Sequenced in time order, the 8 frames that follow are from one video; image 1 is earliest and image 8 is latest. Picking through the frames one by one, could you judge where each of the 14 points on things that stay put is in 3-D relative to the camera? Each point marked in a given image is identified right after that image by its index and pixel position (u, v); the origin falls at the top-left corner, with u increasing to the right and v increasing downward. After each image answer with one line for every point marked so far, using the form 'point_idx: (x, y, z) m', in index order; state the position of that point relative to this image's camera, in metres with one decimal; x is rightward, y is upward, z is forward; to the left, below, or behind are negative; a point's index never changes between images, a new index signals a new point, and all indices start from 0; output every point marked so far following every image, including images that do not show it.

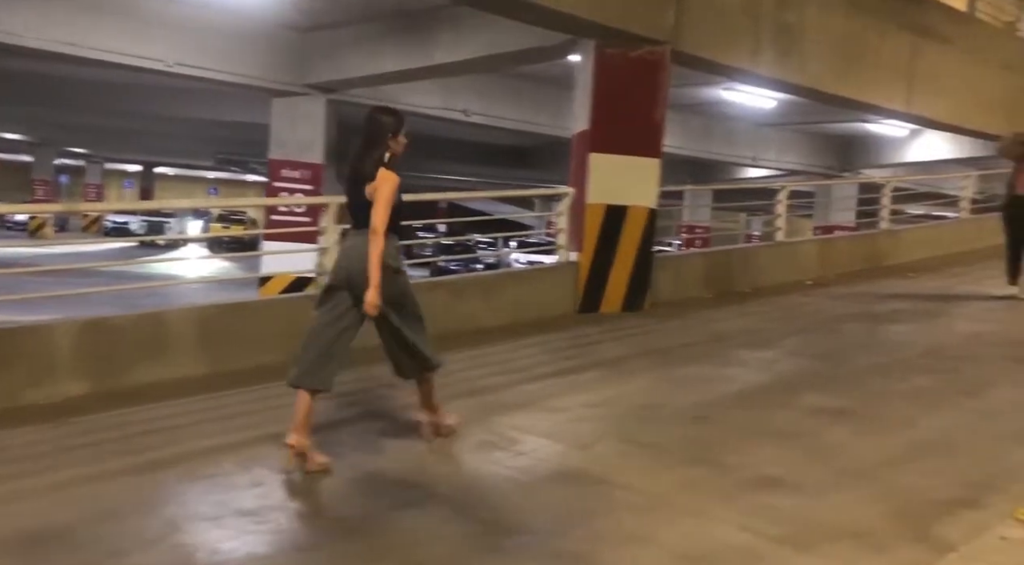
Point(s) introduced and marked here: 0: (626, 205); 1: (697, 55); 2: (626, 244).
0: (+1.2, +0.8, +9.3) m
1: (+1.9, +2.4, +9.6) m
2: (+1.2, +0.4, +9.4) m
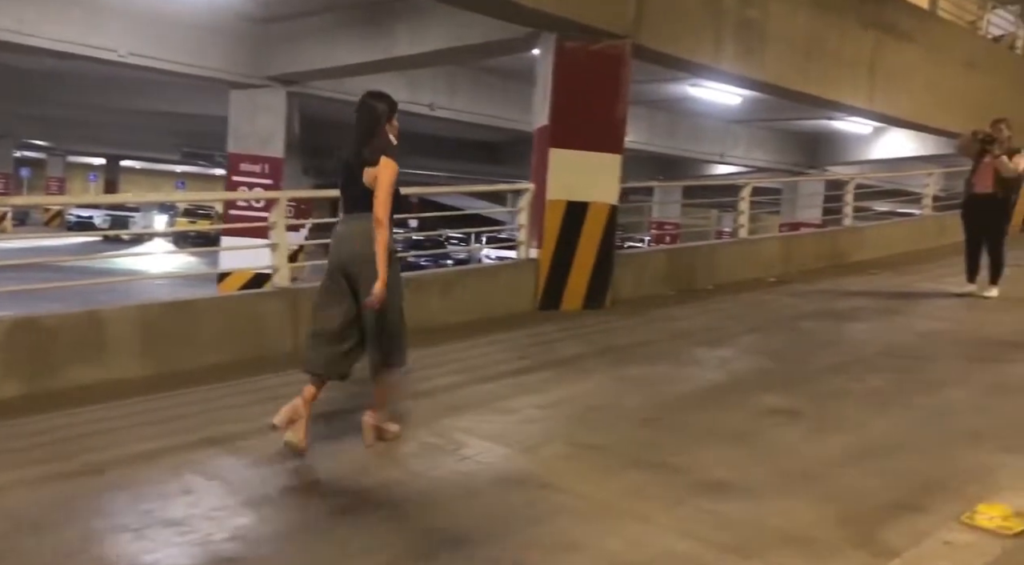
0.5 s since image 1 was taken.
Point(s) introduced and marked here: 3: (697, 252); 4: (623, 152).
0: (+0.8, +0.8, +9.2) m
1: (+1.5, +2.4, +9.5) m
2: (+0.8, +0.4, +9.3) m
3: (+2.2, +0.4, +11.0) m
4: (+1.1, +1.3, +9.3) m
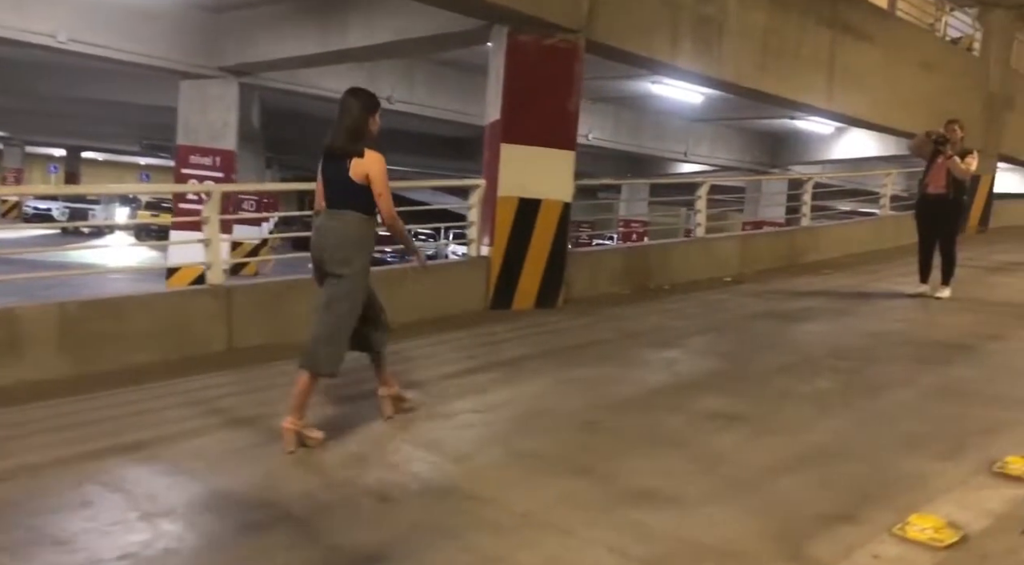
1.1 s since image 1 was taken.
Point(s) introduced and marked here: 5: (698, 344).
0: (+0.3, +0.8, +9.1) m
1: (+1.0, +2.4, +9.4) m
2: (+0.3, +0.4, +9.1) m
3: (+1.7, +0.4, +10.9) m
4: (+0.6, +1.3, +9.2) m
5: (+1.5, -0.5, +7.5) m
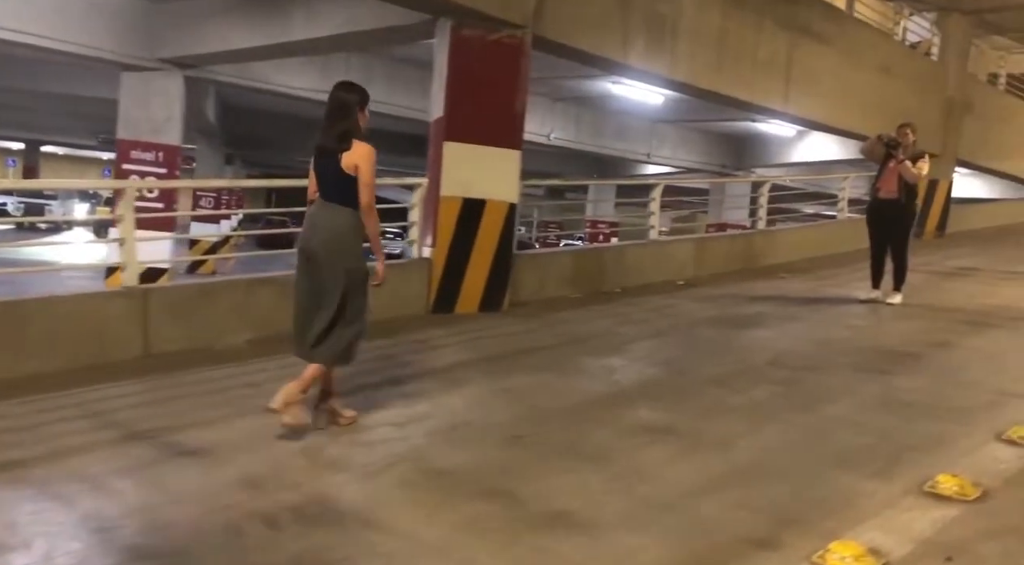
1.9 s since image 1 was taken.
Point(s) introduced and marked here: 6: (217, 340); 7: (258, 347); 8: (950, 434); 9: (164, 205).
0: (-0.3, +0.8, +8.8) m
1: (+0.5, +2.4, +9.1) m
2: (-0.3, +0.4, +8.9) m
3: (+1.1, +0.3, +10.7) m
4: (+0.1, +1.3, +8.9) m
5: (+1.0, -0.5, +7.3) m
6: (-2.1, -0.4, +6.6) m
7: (-1.9, -0.5, +6.7) m
8: (+2.4, -0.8, +5.1) m
9: (-4.7, +1.0, +12.5) m
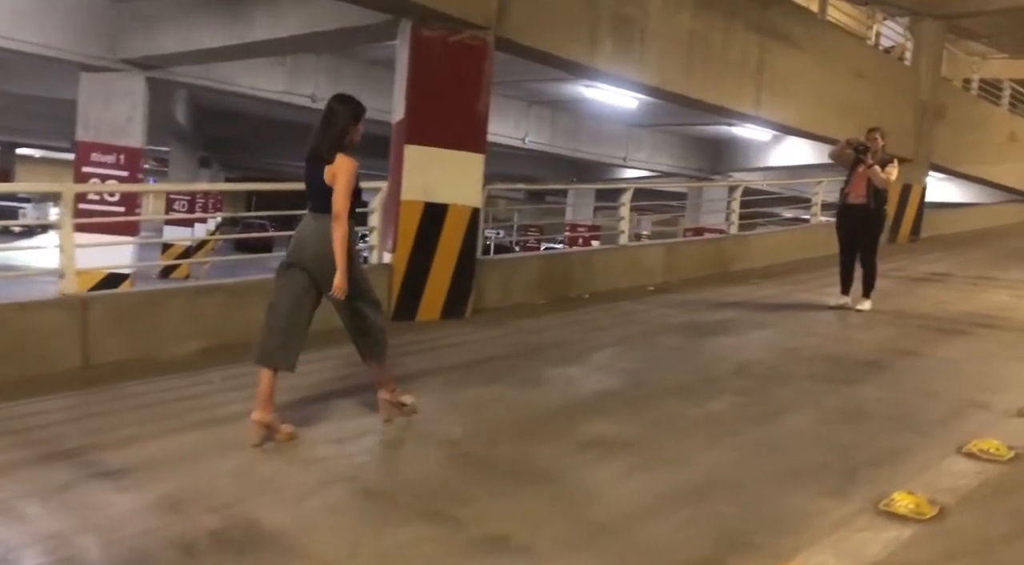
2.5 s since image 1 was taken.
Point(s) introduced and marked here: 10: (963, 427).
0: (-0.6, +0.7, +8.6) m
1: (+0.1, +2.3, +9.0) m
2: (-0.6, +0.3, +8.7) m
3: (+0.7, +0.3, +10.6) m
4: (-0.3, +1.2, +8.7) m
5: (+0.7, -0.6, +7.2) m
6: (-2.4, -0.5, +6.4) m
7: (-2.2, -0.5, +6.5) m
8: (+2.1, -0.9, +5.0) m
9: (-5.1, +1.0, +12.2) m
10: (+2.6, -0.8, +5.4) m
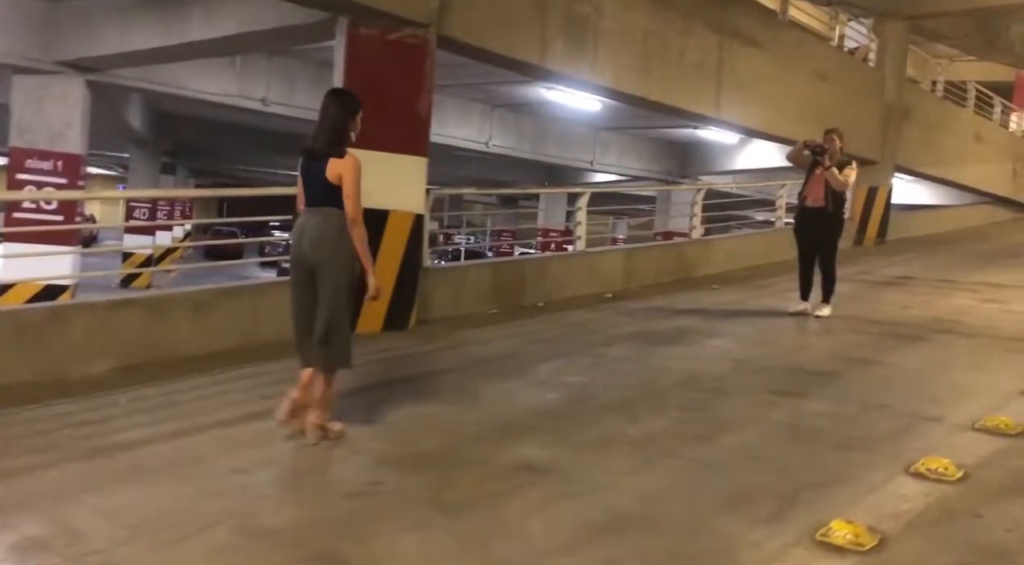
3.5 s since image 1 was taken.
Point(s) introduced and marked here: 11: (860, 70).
0: (-1.1, +0.7, +8.3) m
1: (-0.4, +2.2, +8.7) m
2: (-1.1, +0.3, +8.3) m
3: (+0.2, +0.2, +10.2) m
4: (-0.8, +1.2, +8.4) m
5: (+0.2, -0.7, +6.8) m
6: (-2.9, -0.6, +6.0) m
7: (-2.6, -0.6, +6.1) m
8: (+1.7, -0.9, +4.7) m
9: (-5.7, +0.8, +11.8) m
10: (+2.2, -0.9, +5.1) m
11: (+6.2, +3.8, +16.5) m
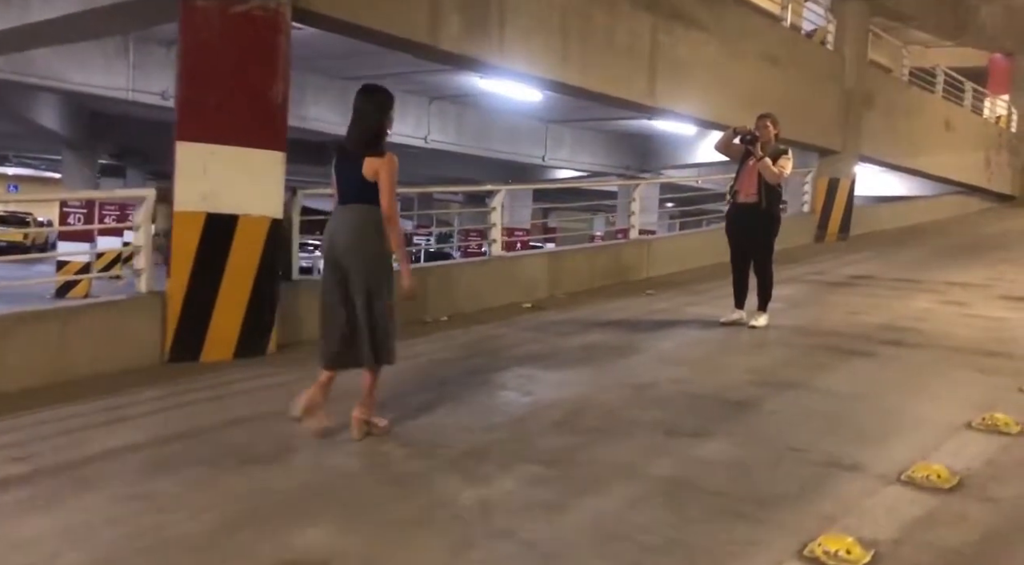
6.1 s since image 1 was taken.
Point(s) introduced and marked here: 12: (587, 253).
0: (-2.1, +0.5, +7.1) m
1: (-1.4, +2.1, +7.5) m
2: (-2.1, +0.1, +7.2) m
3: (-0.8, +0.1, +9.1) m
4: (-1.7, +1.0, +7.2) m
5: (-0.7, -0.8, +5.7) m
6: (-3.8, -0.7, +4.8) m
7: (-3.5, -0.8, +4.9) m
8: (+0.8, -1.0, +3.5) m
9: (-6.7, +0.6, +10.5) m
10: (+1.3, -1.0, +4.0) m
11: (+5.1, +3.8, +15.4) m
12: (+1.0, +0.4, +11.3) m
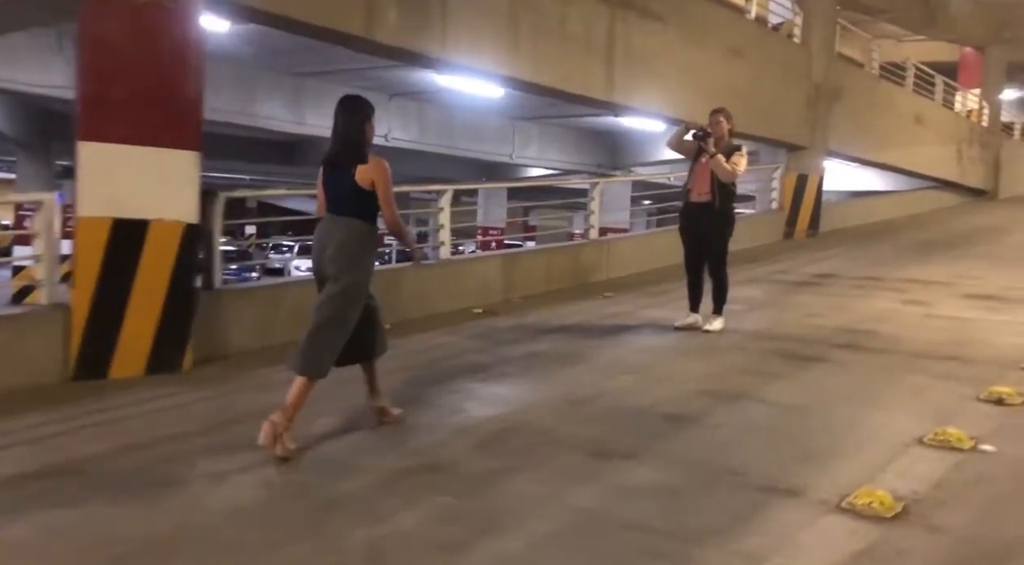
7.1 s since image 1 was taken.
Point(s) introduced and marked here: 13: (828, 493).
0: (-2.6, +0.4, +6.6) m
1: (-1.9, +2.1, +7.0) m
2: (-2.6, +0.1, +6.7) m
3: (-1.3, 0.0, +8.6) m
4: (-2.2, +1.0, +6.8) m
5: (-1.1, -0.8, +5.2) m
6: (-4.2, -0.8, +4.3) m
7: (-3.9, -0.9, +4.5) m
8: (+0.4, -1.1, +3.1) m
9: (-7.3, +0.5, +10.0) m
10: (+0.9, -1.0, +3.6) m
11: (+4.4, +3.8, +15.1) m
12: (+0.4, +0.3, +10.9) m
13: (+1.4, -0.9, +4.1) m
